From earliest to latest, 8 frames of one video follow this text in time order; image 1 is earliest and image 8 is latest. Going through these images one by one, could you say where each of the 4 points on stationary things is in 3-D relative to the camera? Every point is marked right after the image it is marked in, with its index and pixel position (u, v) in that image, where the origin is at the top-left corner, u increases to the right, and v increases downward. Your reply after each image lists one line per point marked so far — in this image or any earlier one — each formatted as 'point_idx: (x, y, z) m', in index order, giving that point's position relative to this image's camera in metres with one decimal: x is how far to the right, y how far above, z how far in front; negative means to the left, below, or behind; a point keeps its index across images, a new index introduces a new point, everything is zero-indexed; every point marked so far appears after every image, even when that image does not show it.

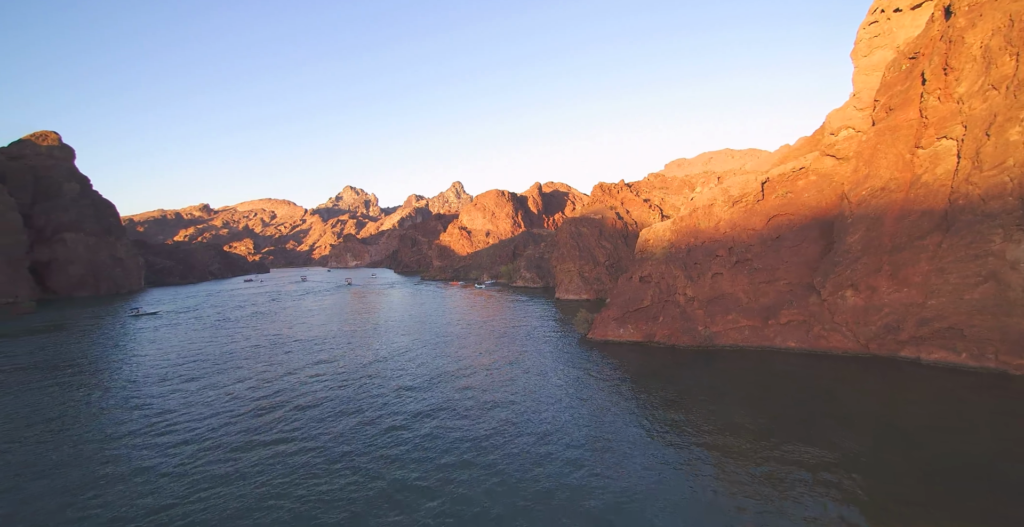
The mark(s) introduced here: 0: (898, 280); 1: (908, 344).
0: (+16.3, -0.7, +19.8) m
1: (+16.3, -3.3, +19.3) m
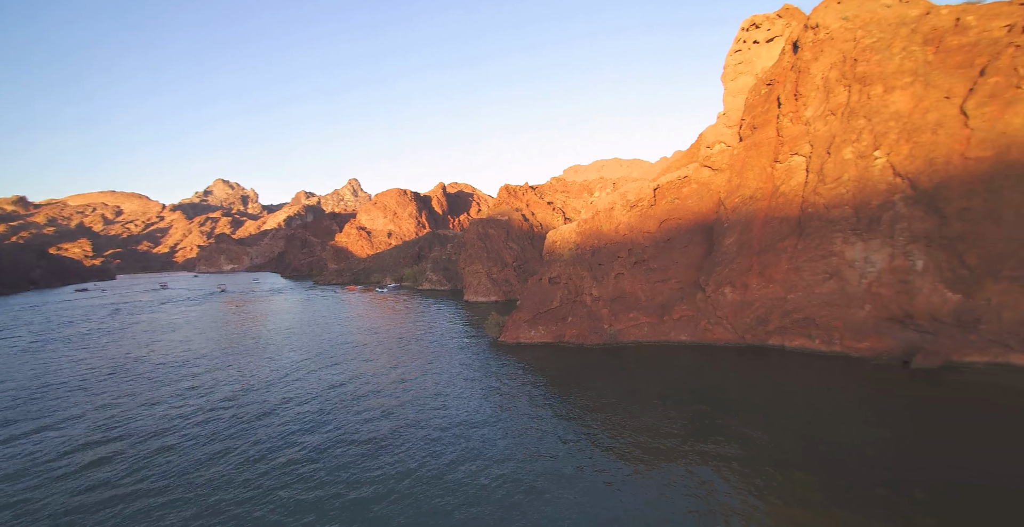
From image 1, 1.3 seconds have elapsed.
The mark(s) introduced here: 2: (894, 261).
0: (+12.2, -0.6, +22.6) m
1: (+12.4, -3.3, +22.1) m
2: (+15.4, +0.1, +18.9) m
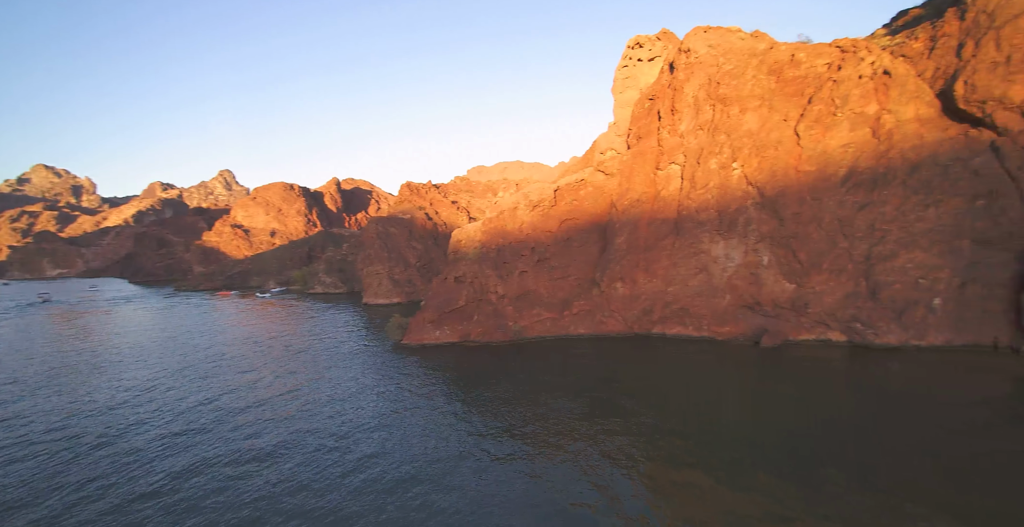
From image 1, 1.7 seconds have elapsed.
0: (+7.4, -0.5, +25.1) m
1: (+7.7, -3.2, +24.7) m
2: (+11.2, +0.3, +22.1) m
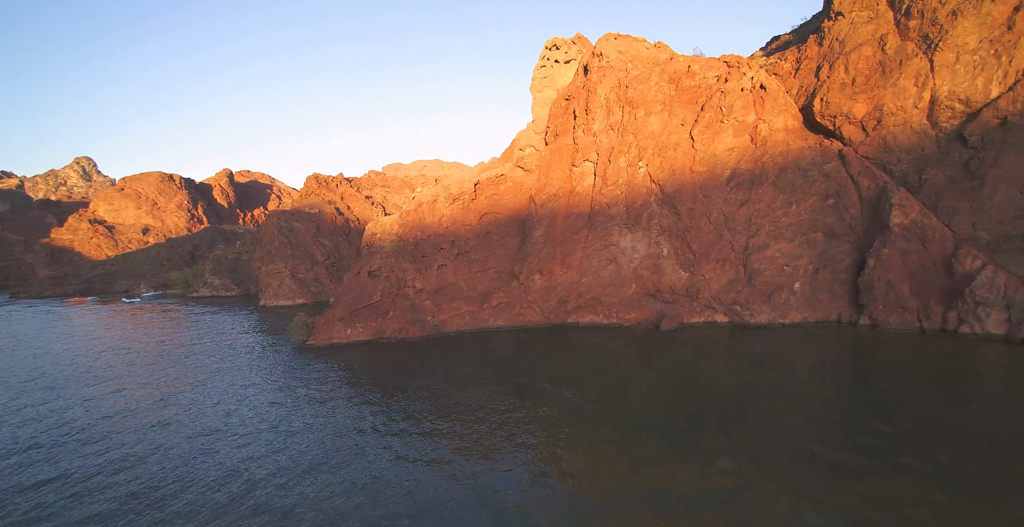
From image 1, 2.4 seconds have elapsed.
0: (+3.0, -0.1, +26.6) m
1: (+3.4, -2.7, +26.2) m
2: (+7.2, +0.8, +24.2) m
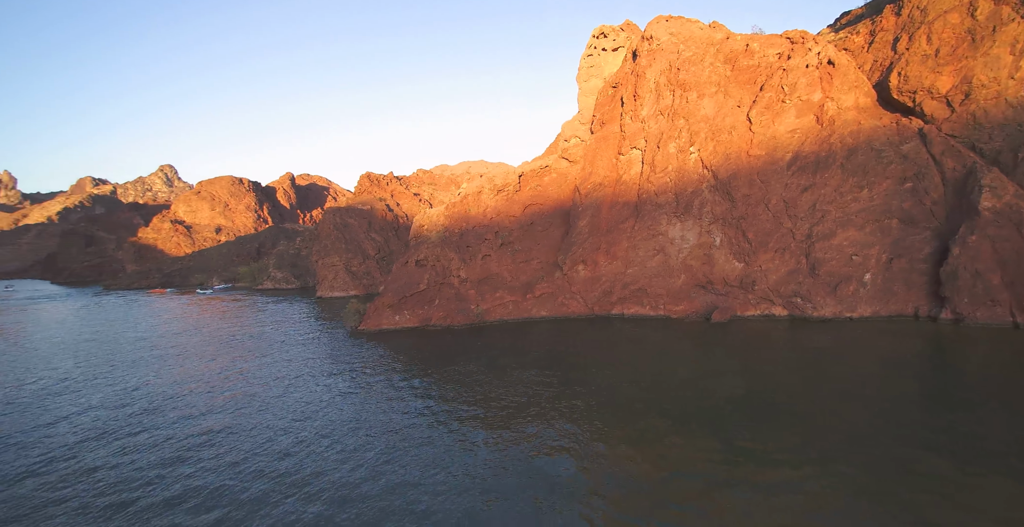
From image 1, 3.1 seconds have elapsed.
0: (+5.4, +0.5, +25.8) m
1: (+5.7, -2.2, +25.4) m
2: (+9.4, +1.2, +23.0) m
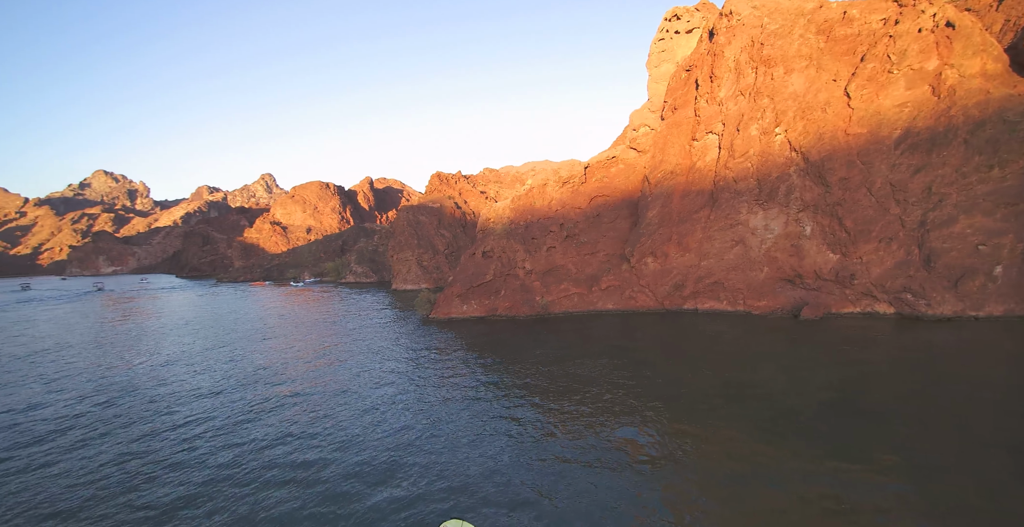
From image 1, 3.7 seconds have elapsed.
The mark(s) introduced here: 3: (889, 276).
0: (+8.9, +0.9, +24.3) m
1: (+9.1, -1.8, +23.9) m
2: (+12.4, +1.6, +21.0) m
3: (+14.7, -0.5, +18.4) m
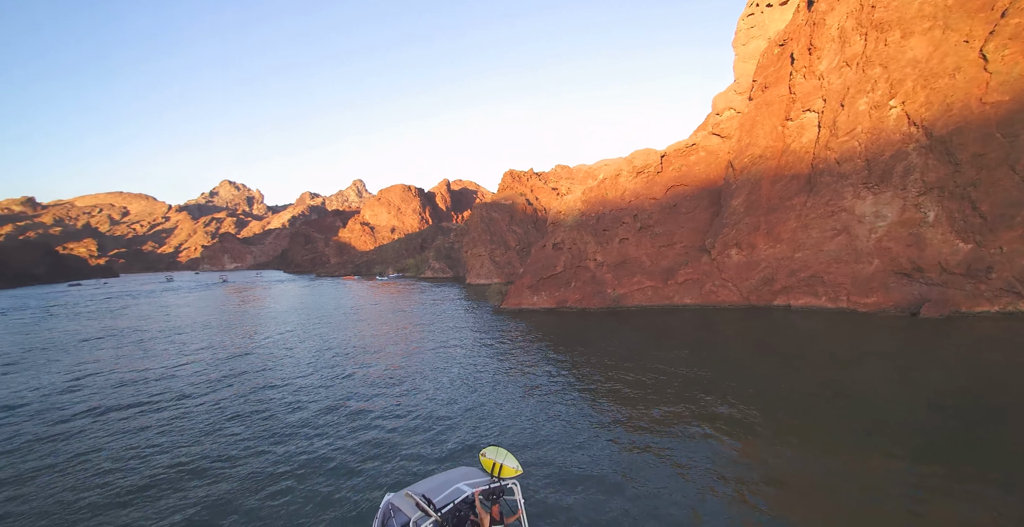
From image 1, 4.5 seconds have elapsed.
0: (+12.3, +1.3, +22.1) m
1: (+12.5, -1.4, +21.7) m
2: (+15.4, +1.9, +18.3) m
3: (+17.2, -0.3, +15.4) m
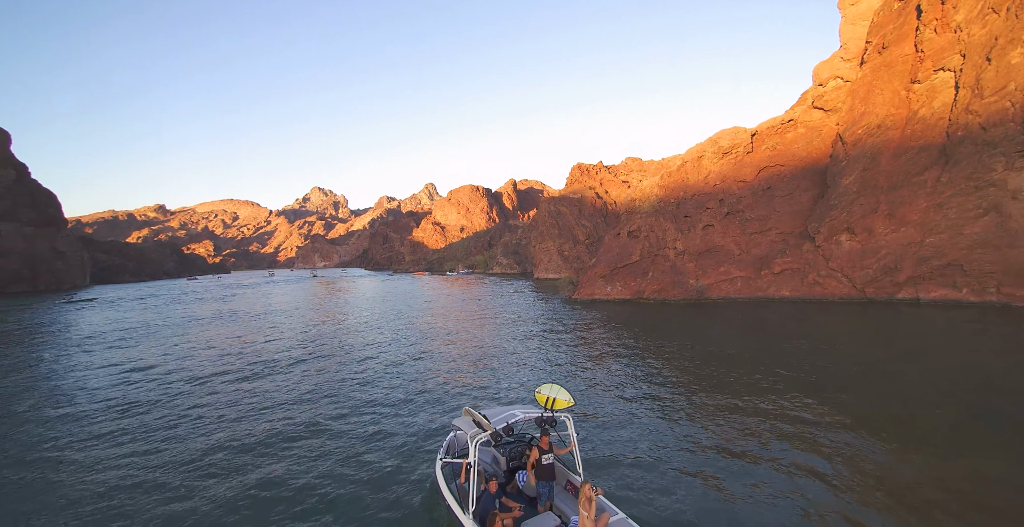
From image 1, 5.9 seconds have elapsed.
0: (+15.5, +1.8, +19.0) m
1: (+15.6, -0.9, +18.6) m
2: (+18.0, +2.4, +14.9) m
3: (+19.4, +0.2, +11.7) m
